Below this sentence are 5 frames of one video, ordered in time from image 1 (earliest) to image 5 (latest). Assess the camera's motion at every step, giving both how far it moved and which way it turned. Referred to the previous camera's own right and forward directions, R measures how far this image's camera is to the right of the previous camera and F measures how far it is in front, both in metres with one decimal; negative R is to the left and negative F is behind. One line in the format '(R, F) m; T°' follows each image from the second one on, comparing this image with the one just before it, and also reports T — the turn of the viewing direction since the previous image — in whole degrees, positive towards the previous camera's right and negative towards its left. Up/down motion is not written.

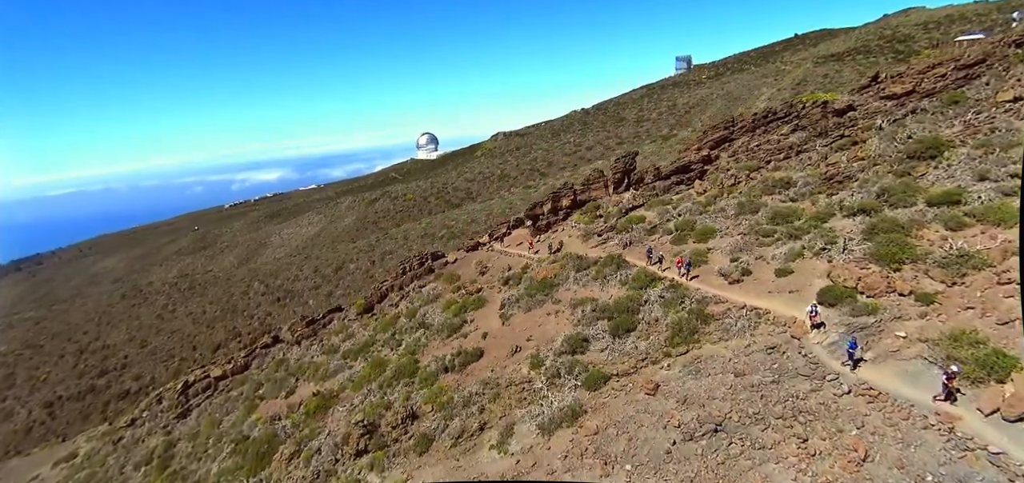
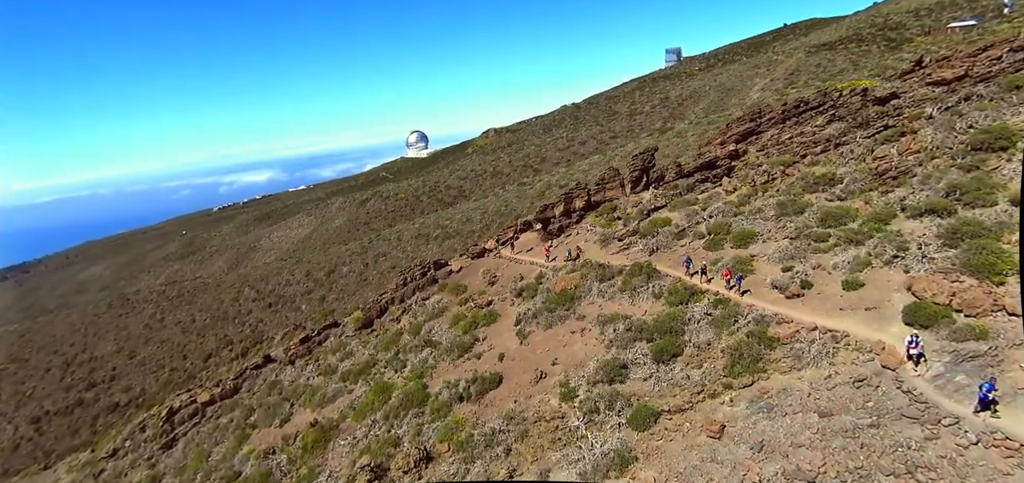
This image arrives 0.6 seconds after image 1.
(-0.5, +1.2) m; +1°
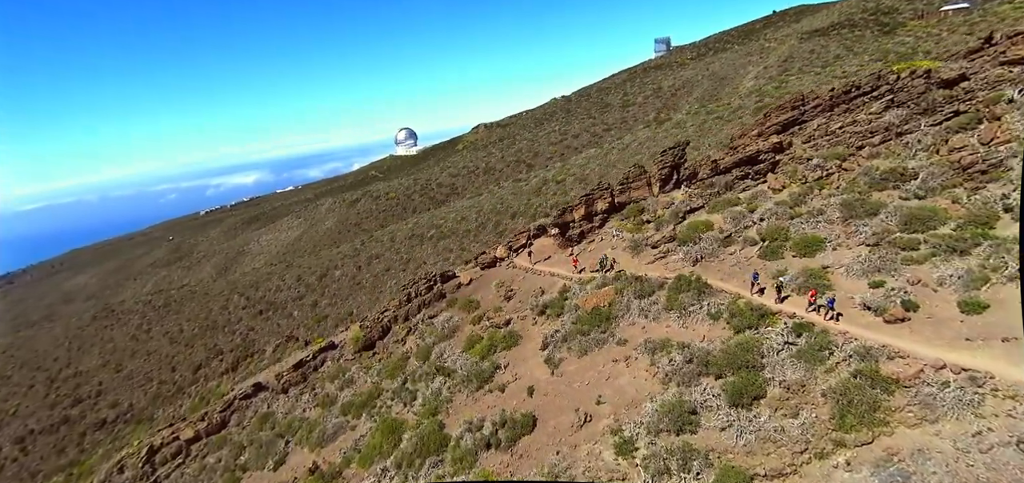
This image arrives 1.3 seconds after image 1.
(-0.6, +1.5) m; +1°
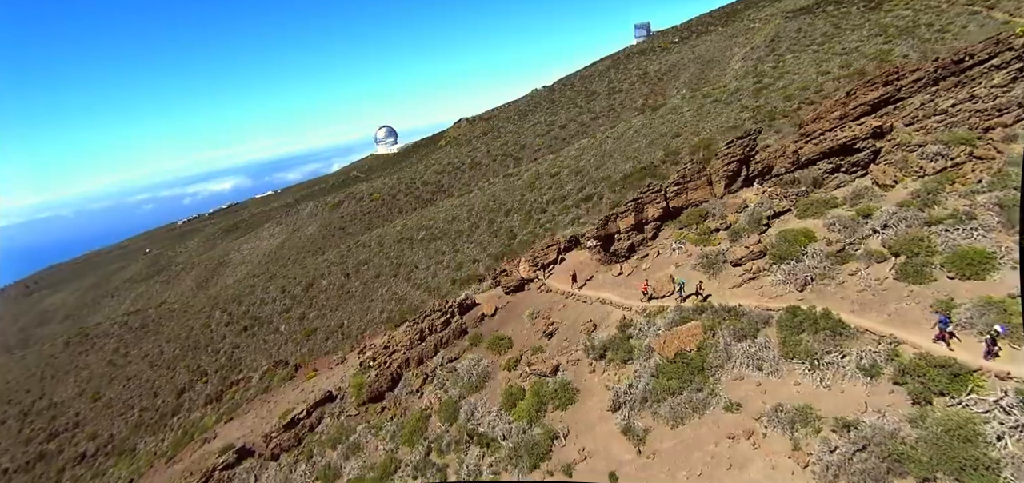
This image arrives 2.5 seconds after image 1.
(-1.0, +2.5) m; +2°
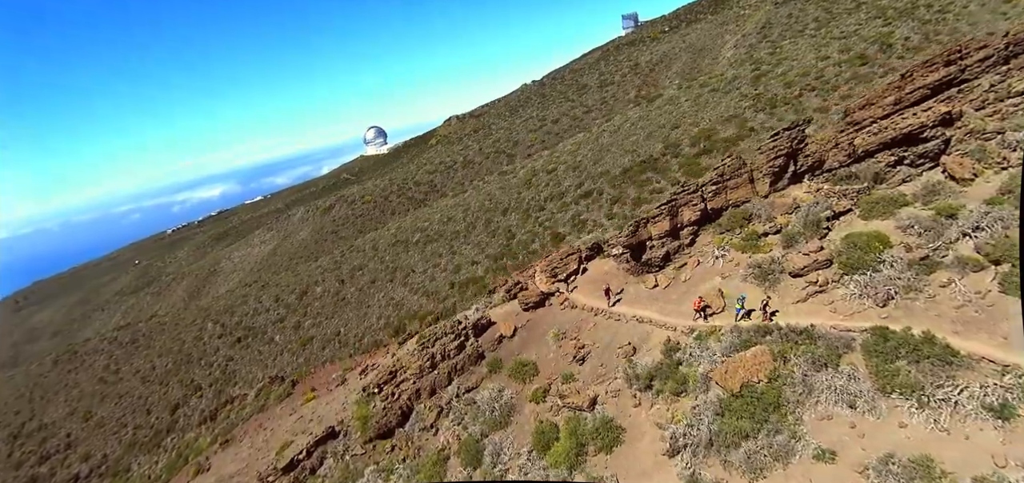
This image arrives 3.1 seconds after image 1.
(-0.5, +1.2) m; +1°
